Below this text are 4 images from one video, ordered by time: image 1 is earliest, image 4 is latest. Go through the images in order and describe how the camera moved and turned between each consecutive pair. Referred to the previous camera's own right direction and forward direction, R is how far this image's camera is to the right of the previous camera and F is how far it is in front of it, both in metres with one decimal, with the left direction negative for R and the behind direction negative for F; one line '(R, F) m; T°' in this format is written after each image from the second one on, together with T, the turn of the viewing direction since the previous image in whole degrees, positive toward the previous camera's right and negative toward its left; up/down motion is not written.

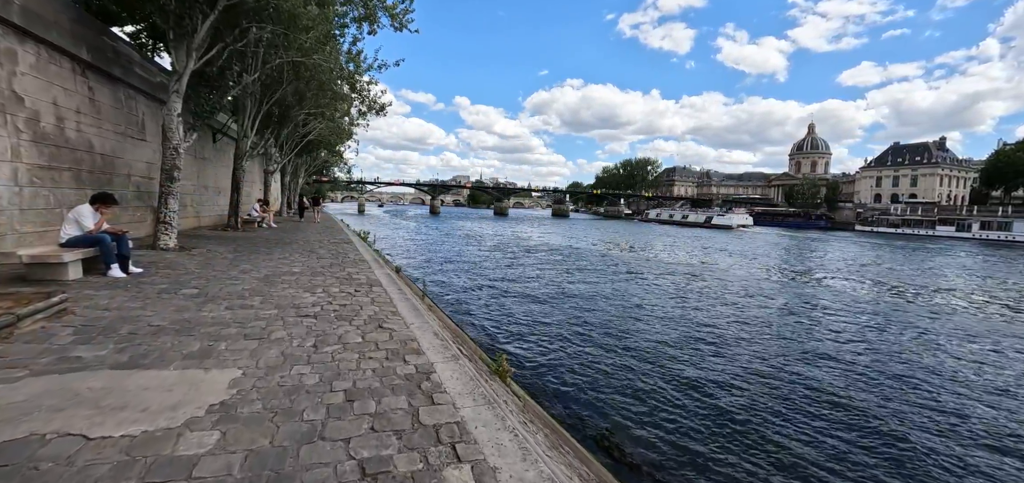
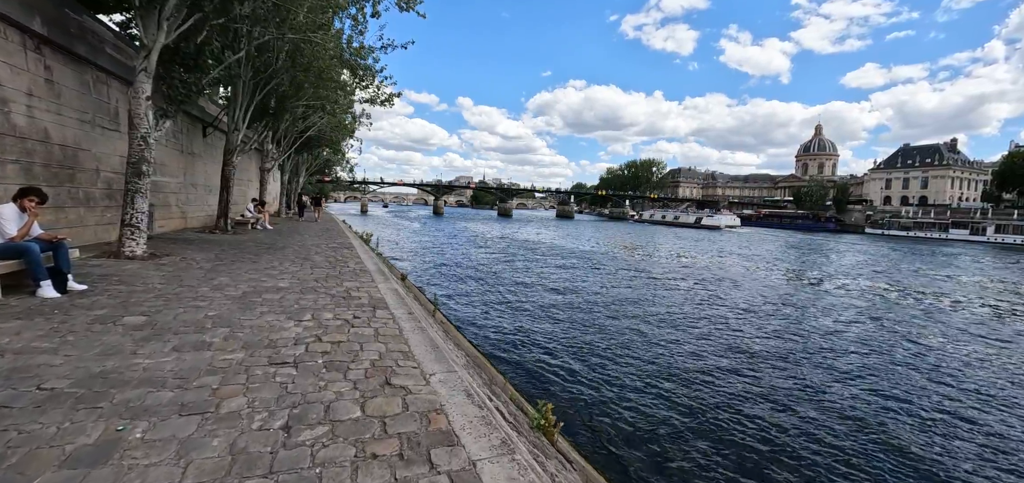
(-0.5, +1.5) m; 0°
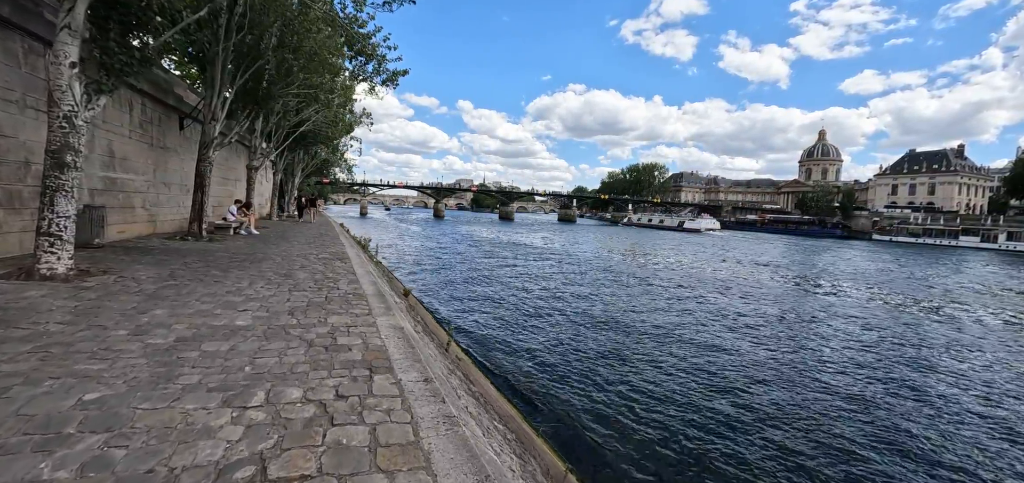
(-0.6, +1.9) m; 0°
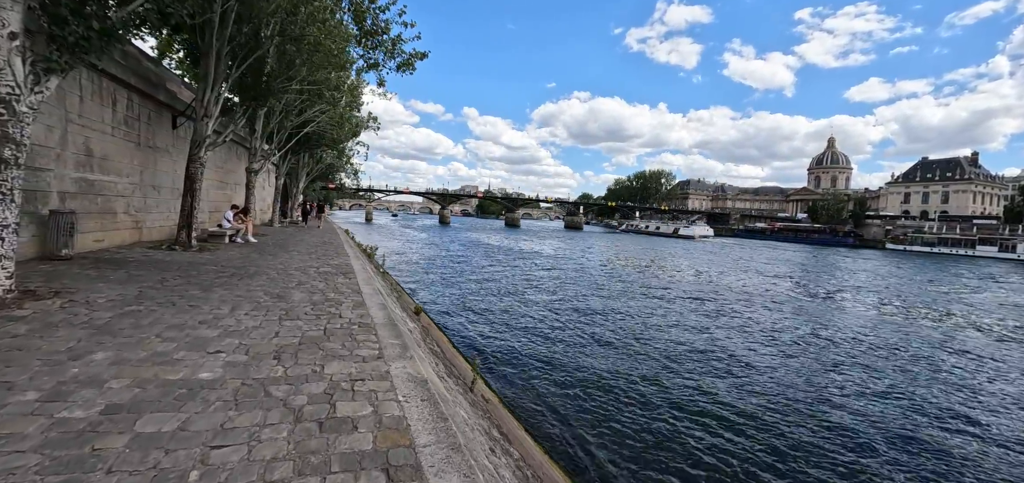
(-0.5, +1.3) m; -1°
